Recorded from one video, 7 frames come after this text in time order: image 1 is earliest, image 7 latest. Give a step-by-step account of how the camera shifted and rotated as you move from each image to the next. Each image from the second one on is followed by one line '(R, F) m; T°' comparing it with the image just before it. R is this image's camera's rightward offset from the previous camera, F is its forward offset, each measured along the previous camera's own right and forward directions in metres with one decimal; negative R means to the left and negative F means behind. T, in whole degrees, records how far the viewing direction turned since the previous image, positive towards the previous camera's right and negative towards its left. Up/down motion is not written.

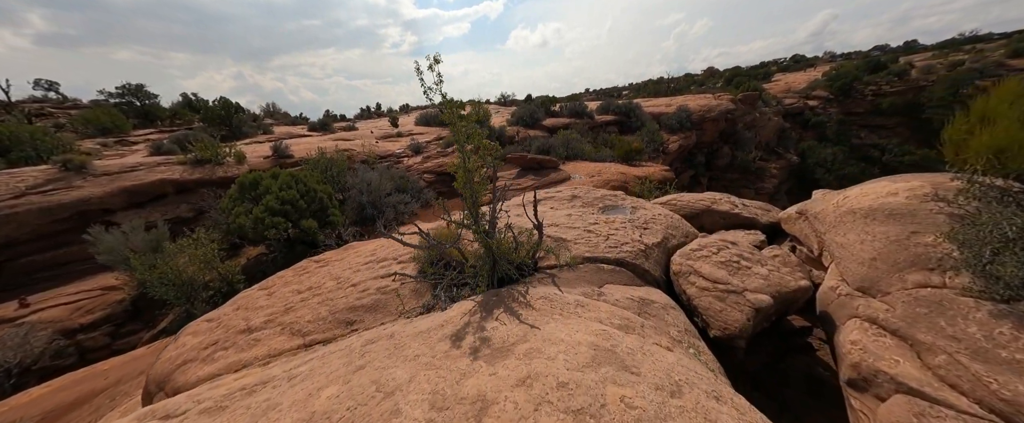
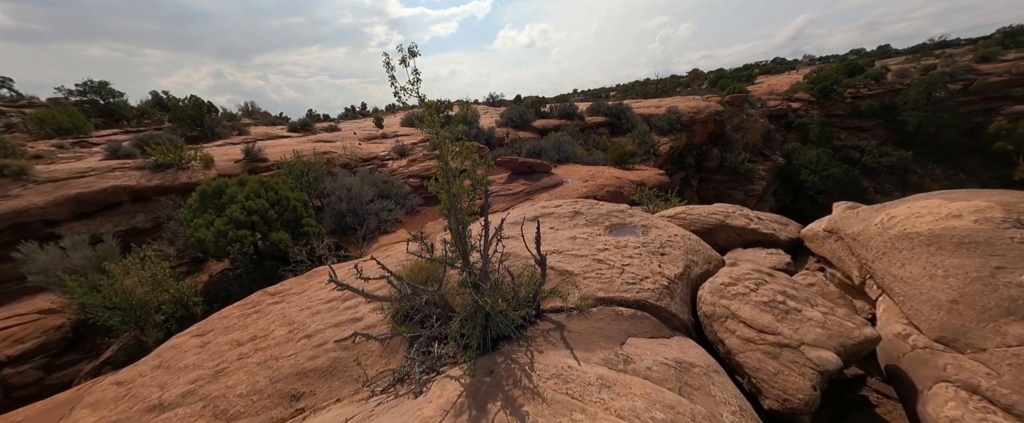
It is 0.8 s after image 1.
(0.0, +0.5) m; +2°
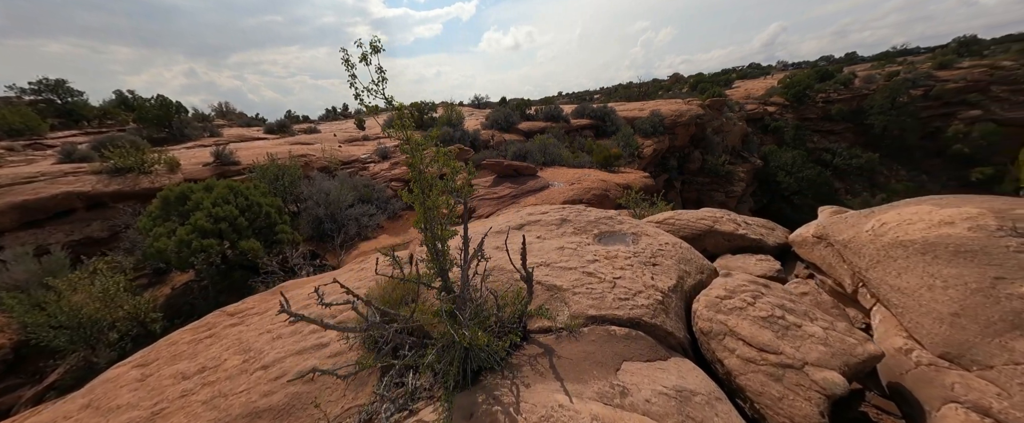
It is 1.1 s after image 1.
(0.0, +0.2) m; +2°
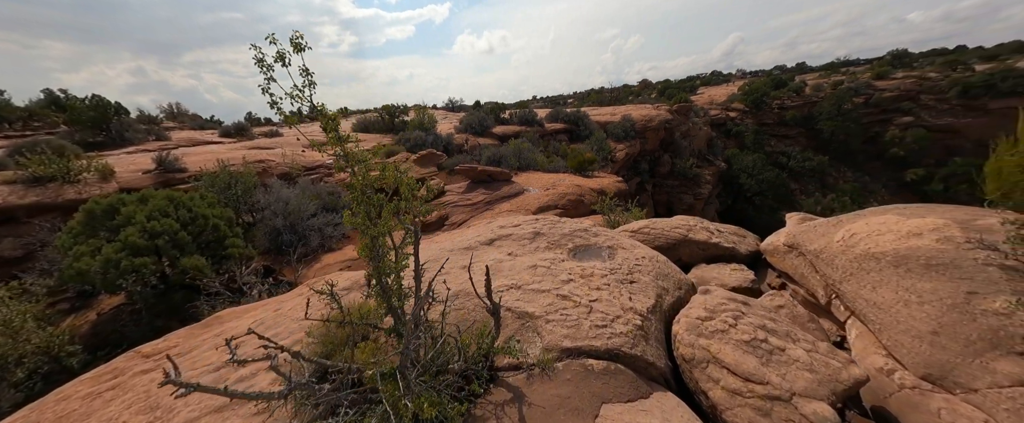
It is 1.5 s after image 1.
(+0.1, +0.2) m; +4°
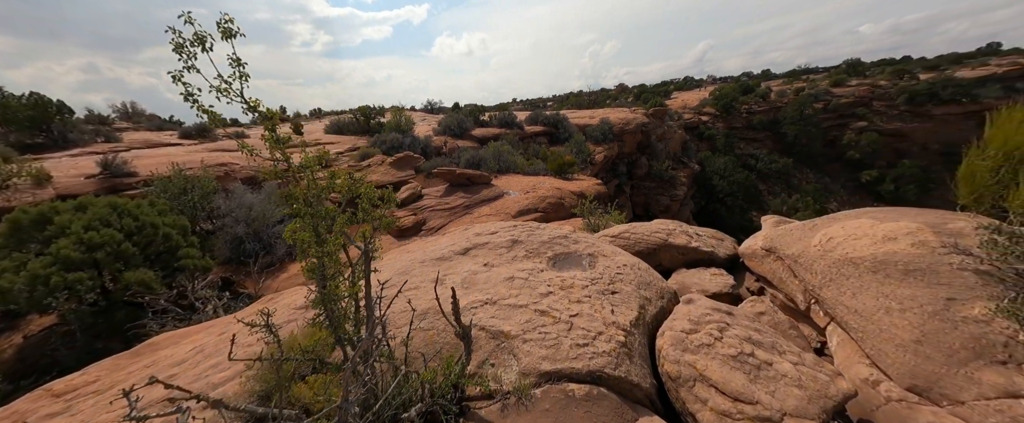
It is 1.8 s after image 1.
(+0.1, +0.2) m; +3°
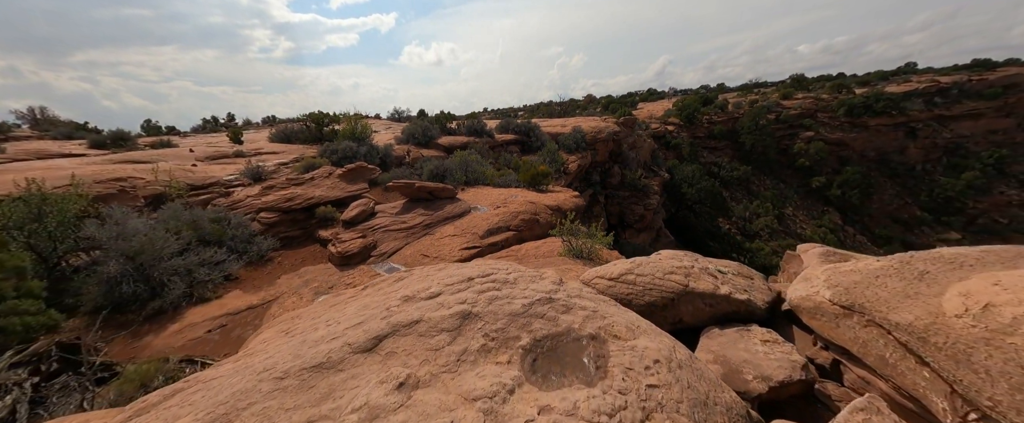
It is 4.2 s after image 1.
(+0.2, +1.3) m; +5°
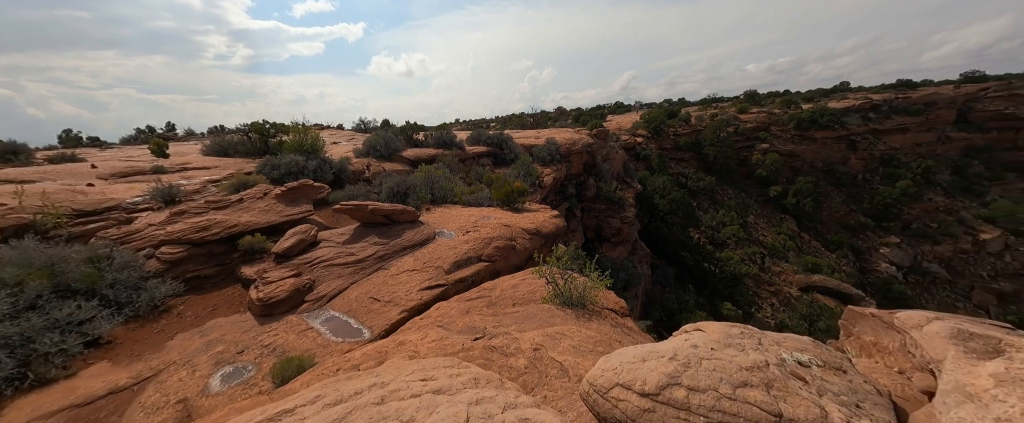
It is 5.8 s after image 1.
(+0.1, +1.3) m; +5°
